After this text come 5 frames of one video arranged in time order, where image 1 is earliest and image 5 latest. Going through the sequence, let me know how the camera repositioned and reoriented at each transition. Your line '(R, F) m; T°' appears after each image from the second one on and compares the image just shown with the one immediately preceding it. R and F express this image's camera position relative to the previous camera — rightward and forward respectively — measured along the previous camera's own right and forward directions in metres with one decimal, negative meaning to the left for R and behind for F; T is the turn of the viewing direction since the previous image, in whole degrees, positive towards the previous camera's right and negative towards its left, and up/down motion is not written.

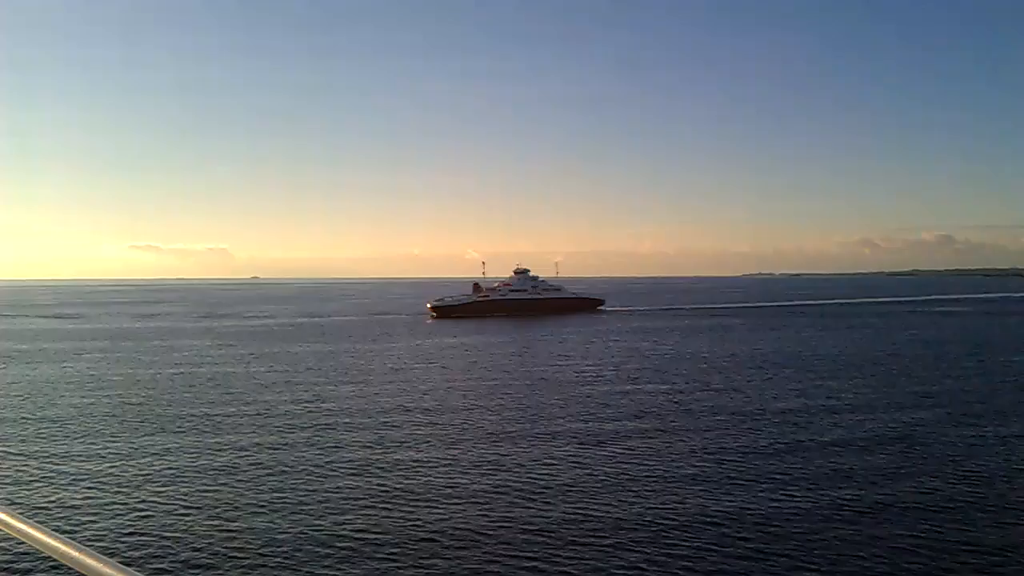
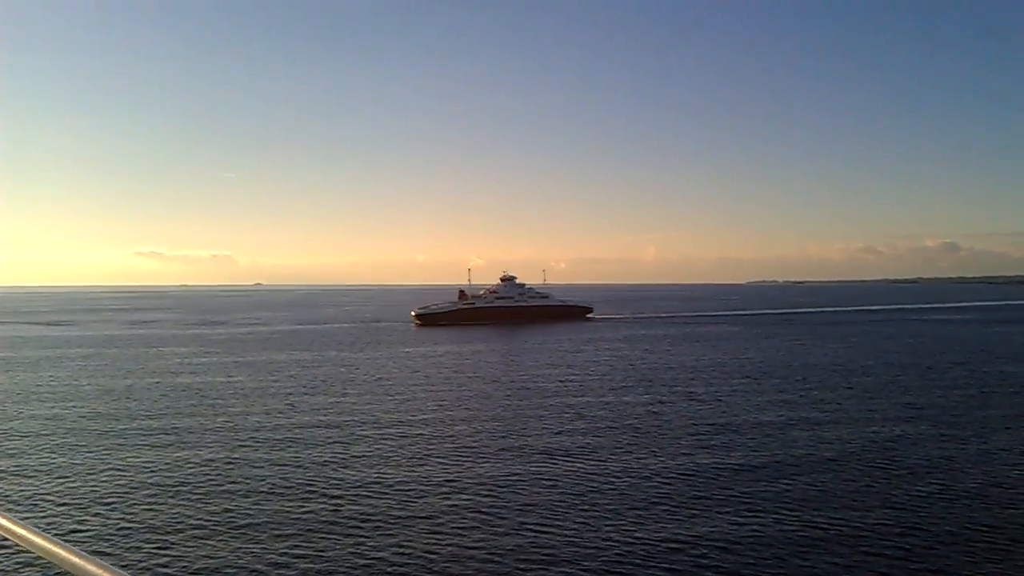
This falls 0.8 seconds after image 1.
(+0.9, +0.6) m; 0°
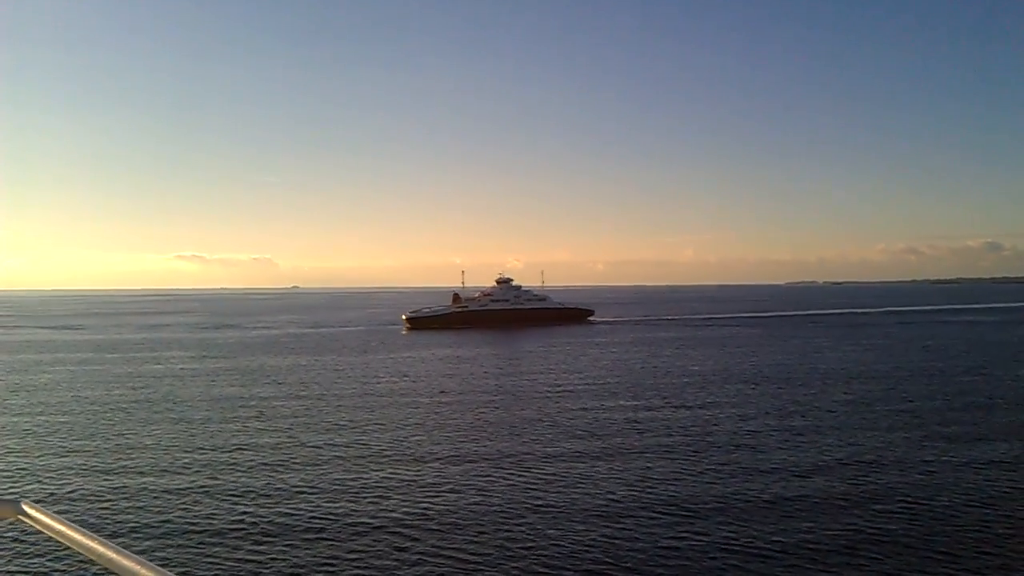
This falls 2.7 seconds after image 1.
(+2.1, +1.4) m; -2°
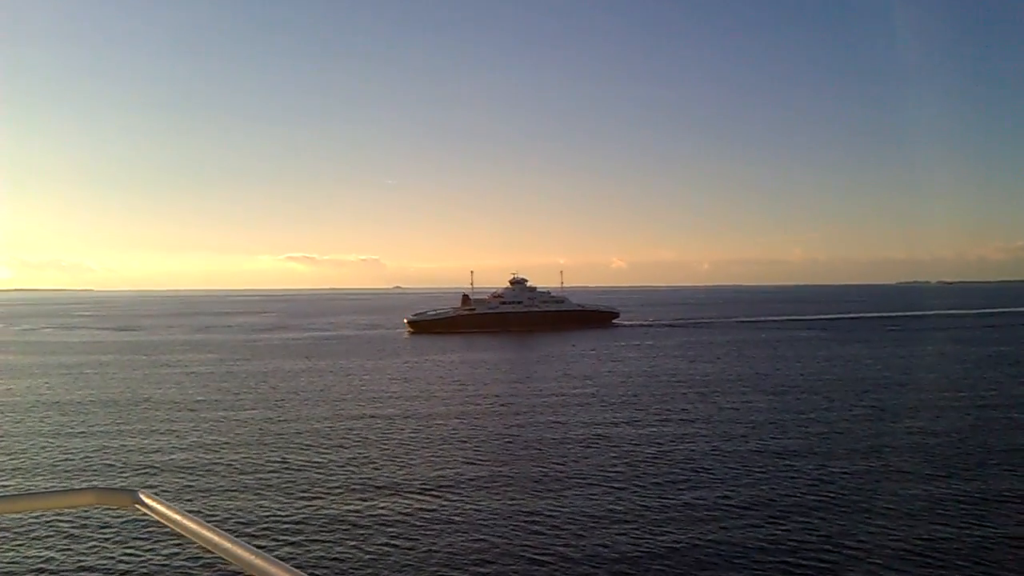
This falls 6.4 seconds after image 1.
(+4.1, +3.0) m; -6°
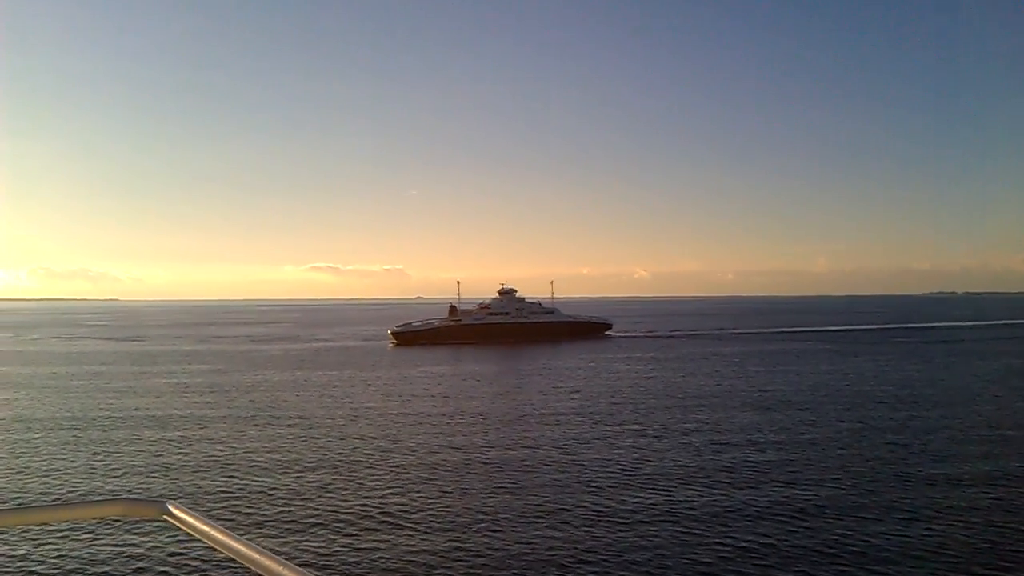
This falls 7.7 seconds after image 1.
(+1.8, +1.1) m; -1°
